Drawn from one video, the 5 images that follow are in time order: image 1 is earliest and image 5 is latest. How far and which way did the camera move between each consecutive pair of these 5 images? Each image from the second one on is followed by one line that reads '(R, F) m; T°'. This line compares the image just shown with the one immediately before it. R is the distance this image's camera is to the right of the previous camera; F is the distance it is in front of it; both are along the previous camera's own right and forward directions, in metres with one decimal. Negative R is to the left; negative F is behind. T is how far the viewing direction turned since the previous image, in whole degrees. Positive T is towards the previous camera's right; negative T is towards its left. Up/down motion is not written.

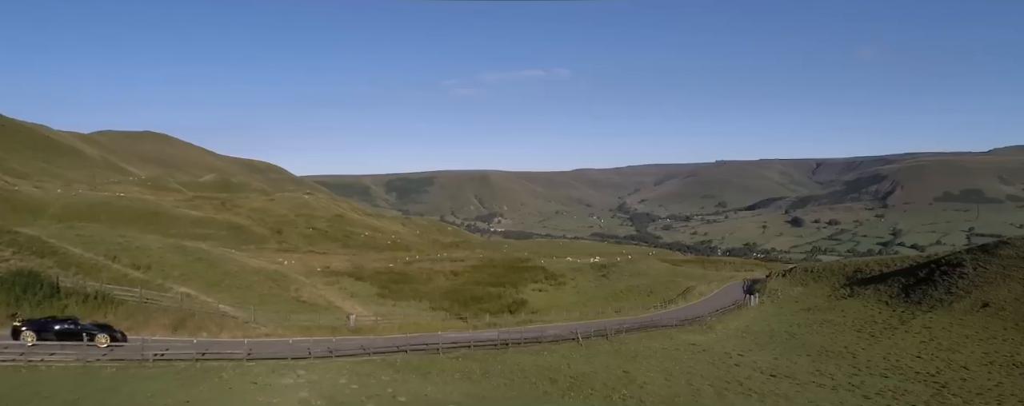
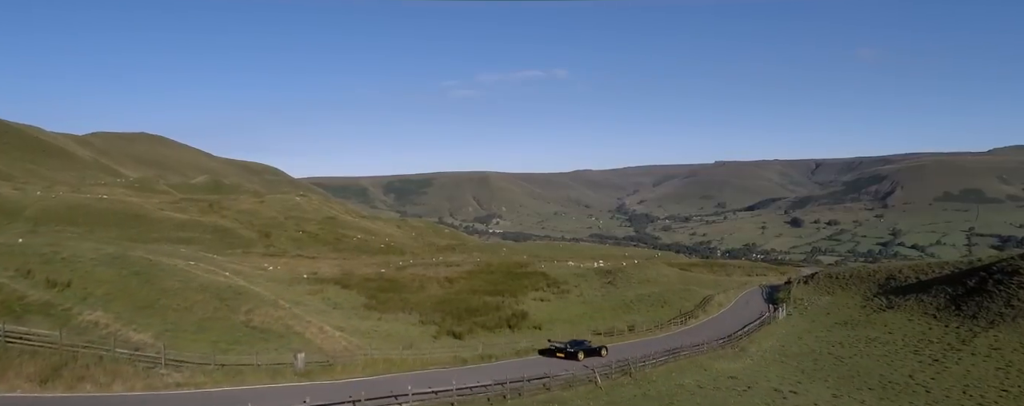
(0.0, +5.8) m; 0°
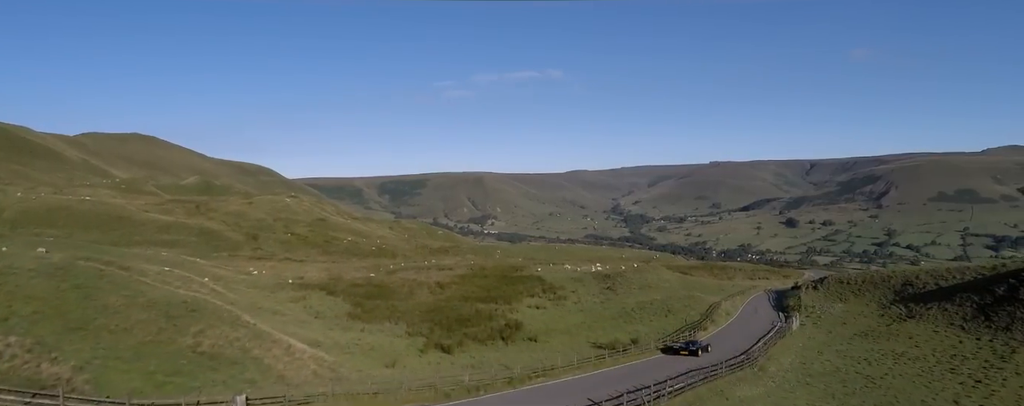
(+0.1, +3.5) m; 0°
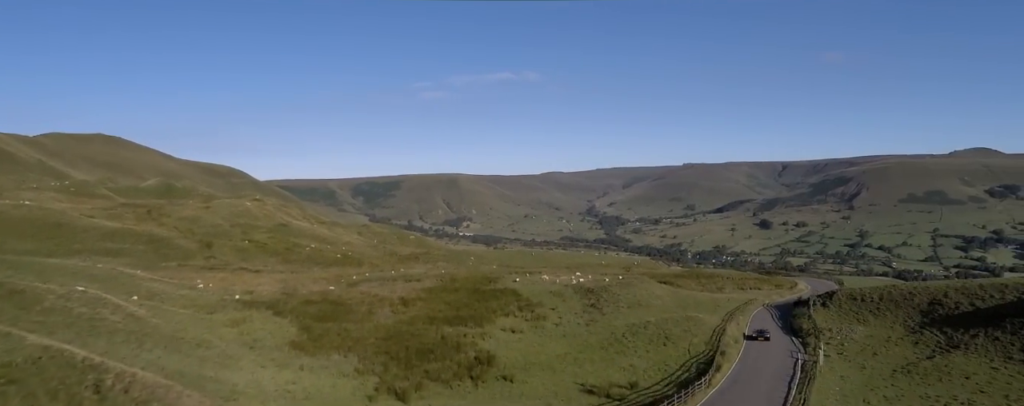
(+0.2, +7.7) m; +2°
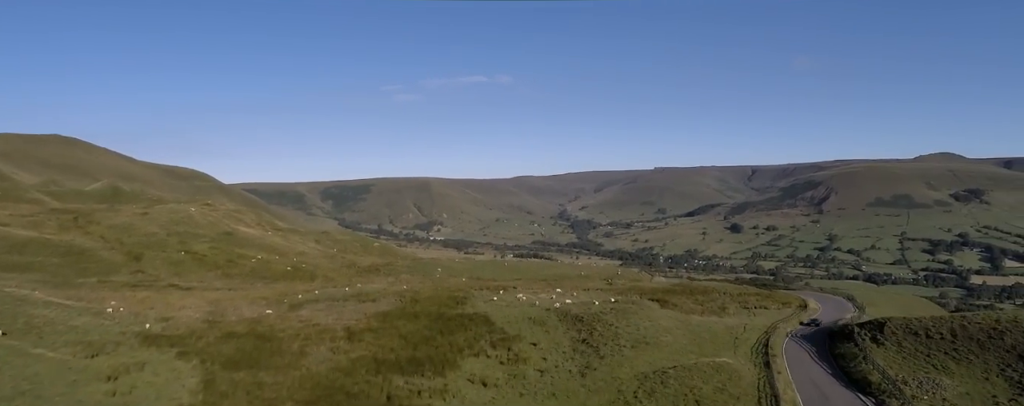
(0.0, +12.5) m; +2°
